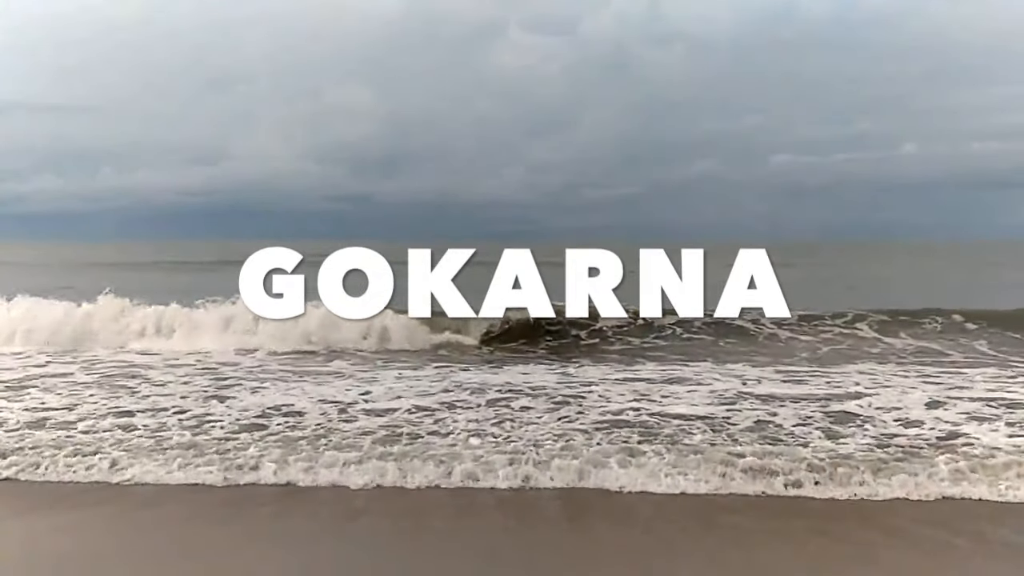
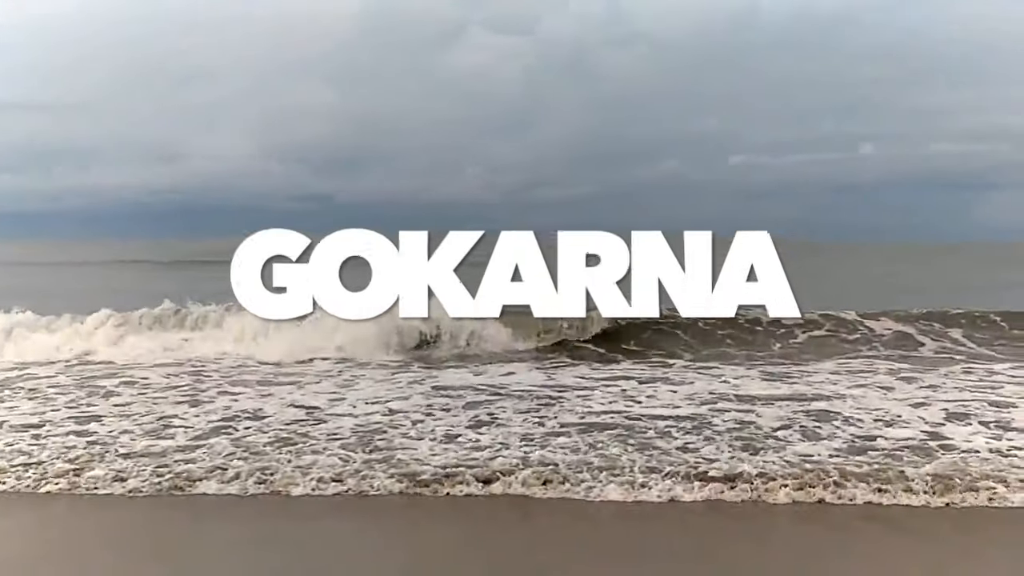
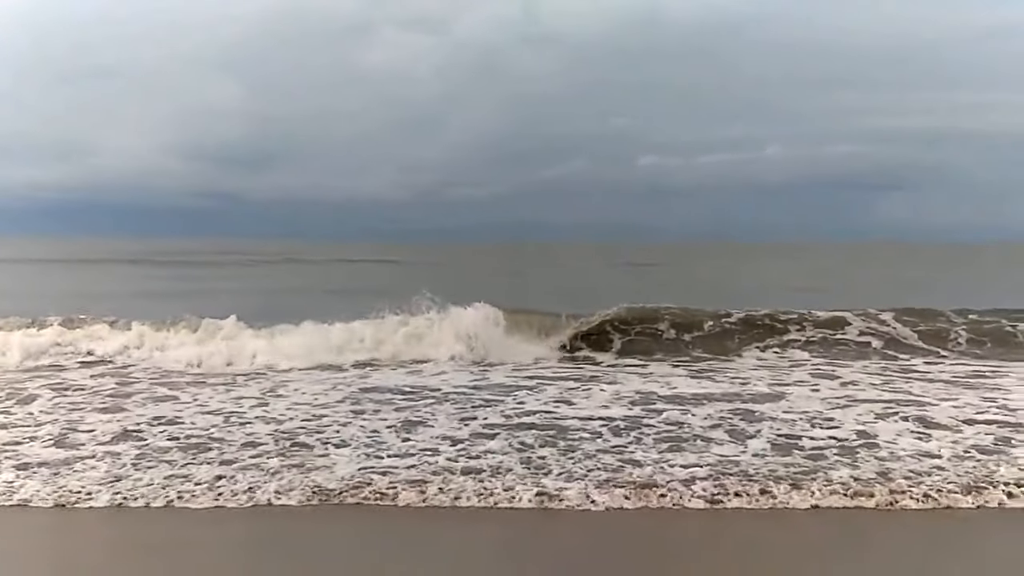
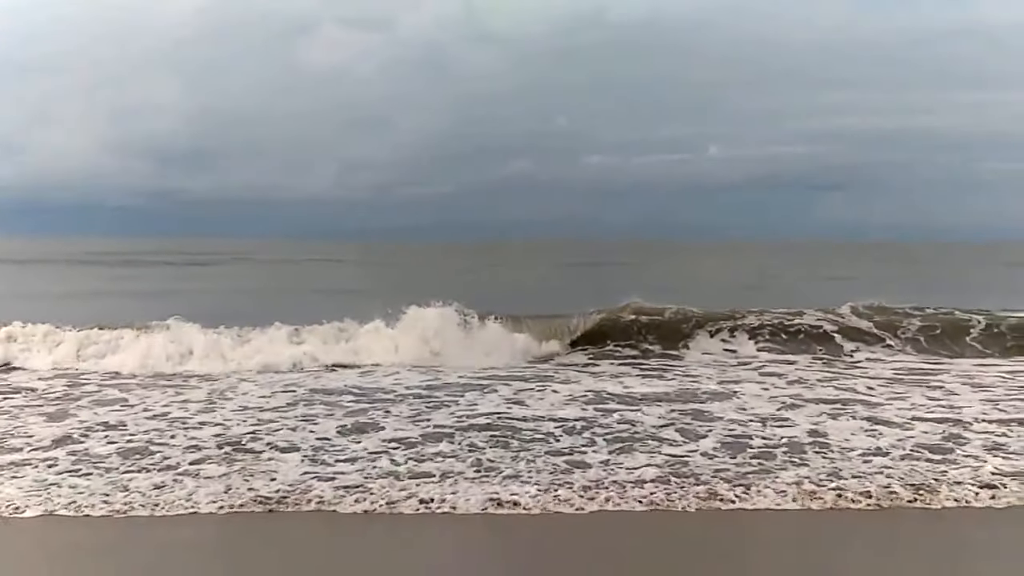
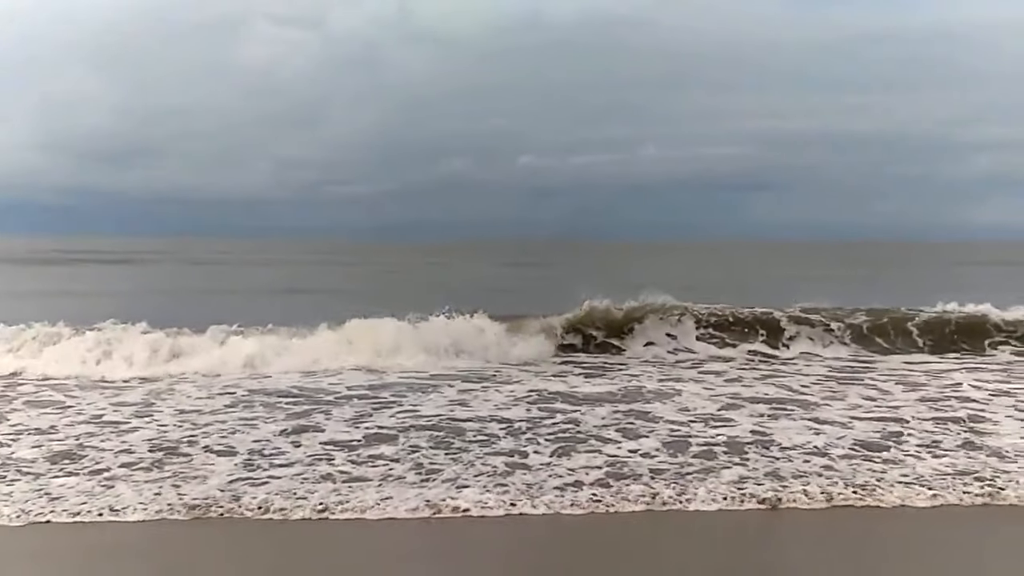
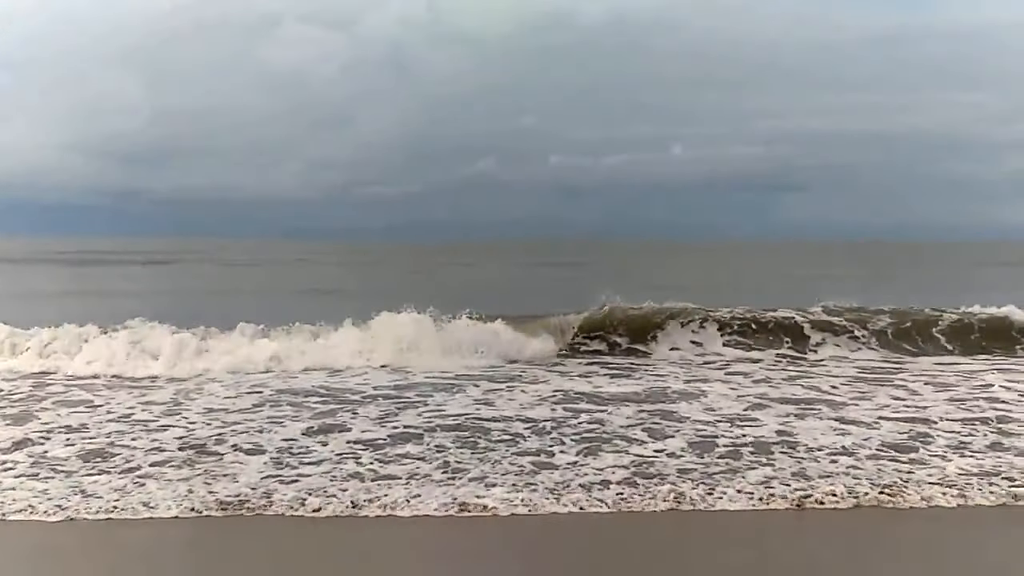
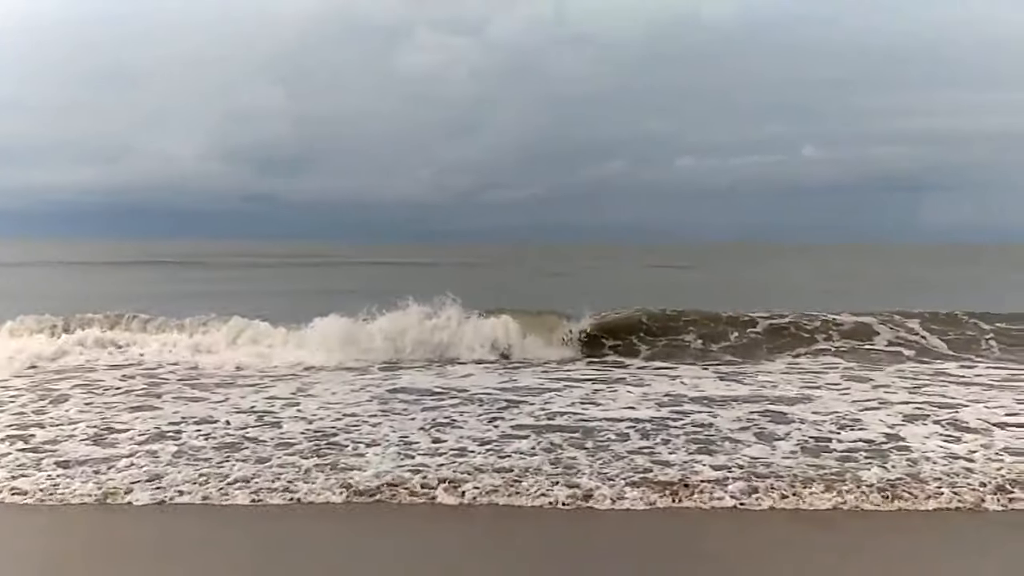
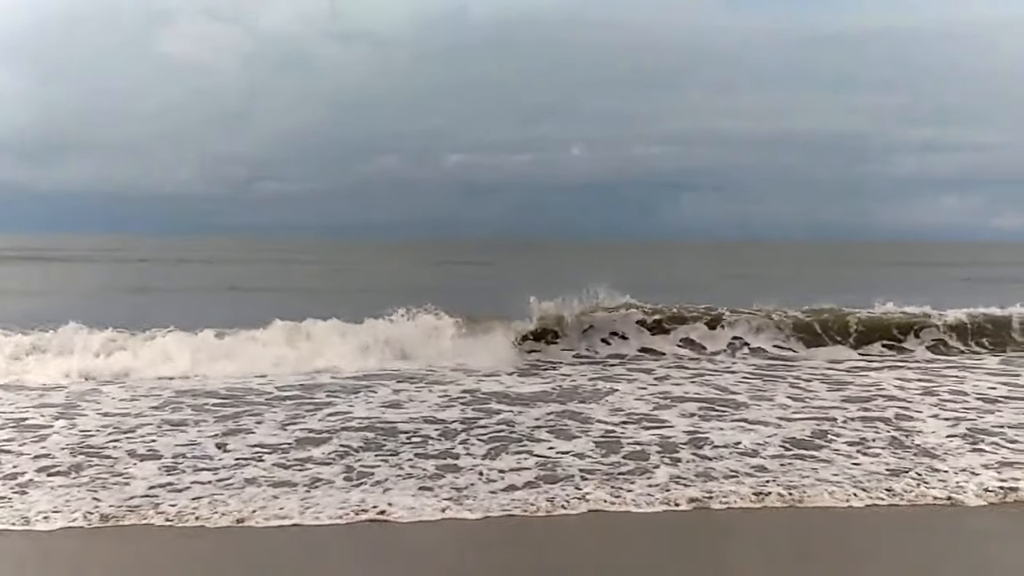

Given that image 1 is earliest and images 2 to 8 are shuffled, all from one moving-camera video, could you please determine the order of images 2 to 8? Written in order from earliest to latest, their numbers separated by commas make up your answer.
2, 7, 3, 4, 6, 5, 8
